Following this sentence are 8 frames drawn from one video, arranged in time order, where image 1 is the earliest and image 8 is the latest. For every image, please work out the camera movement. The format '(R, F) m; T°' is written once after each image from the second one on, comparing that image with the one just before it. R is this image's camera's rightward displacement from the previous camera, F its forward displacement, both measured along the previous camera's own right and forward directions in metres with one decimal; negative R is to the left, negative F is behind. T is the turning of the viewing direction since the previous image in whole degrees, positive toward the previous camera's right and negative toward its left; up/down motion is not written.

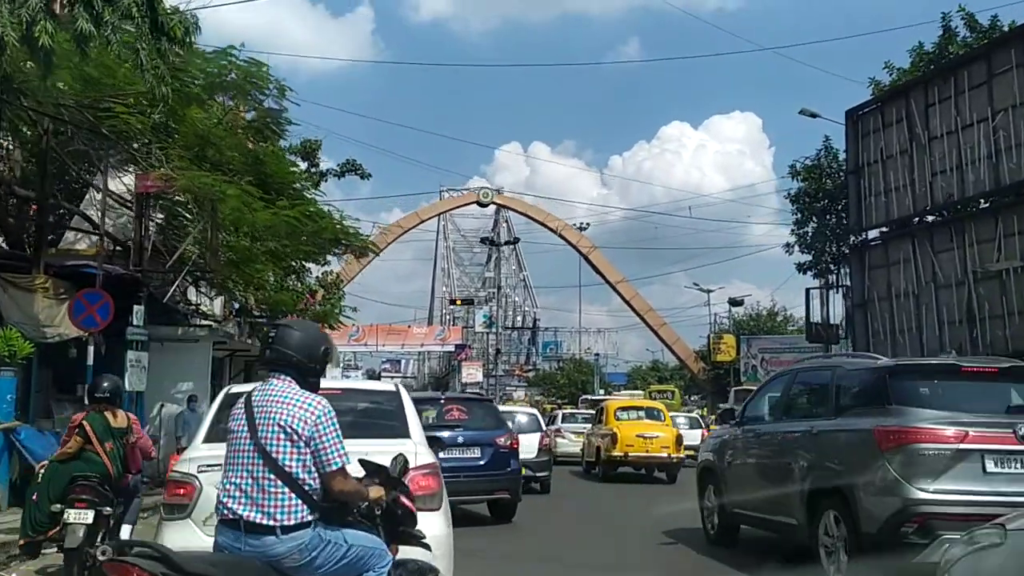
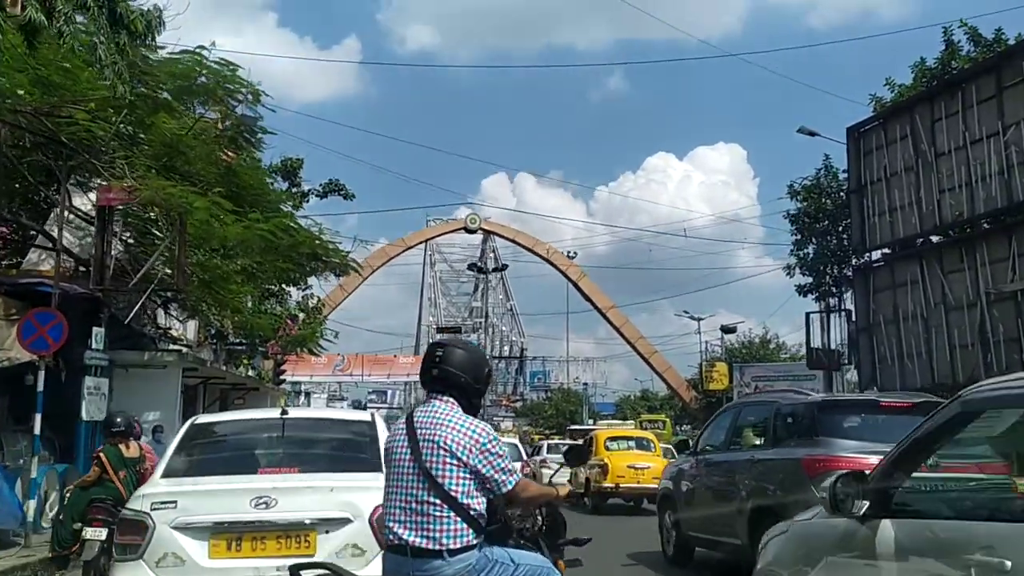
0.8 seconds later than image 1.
(-0.1, +1.0) m; +1°
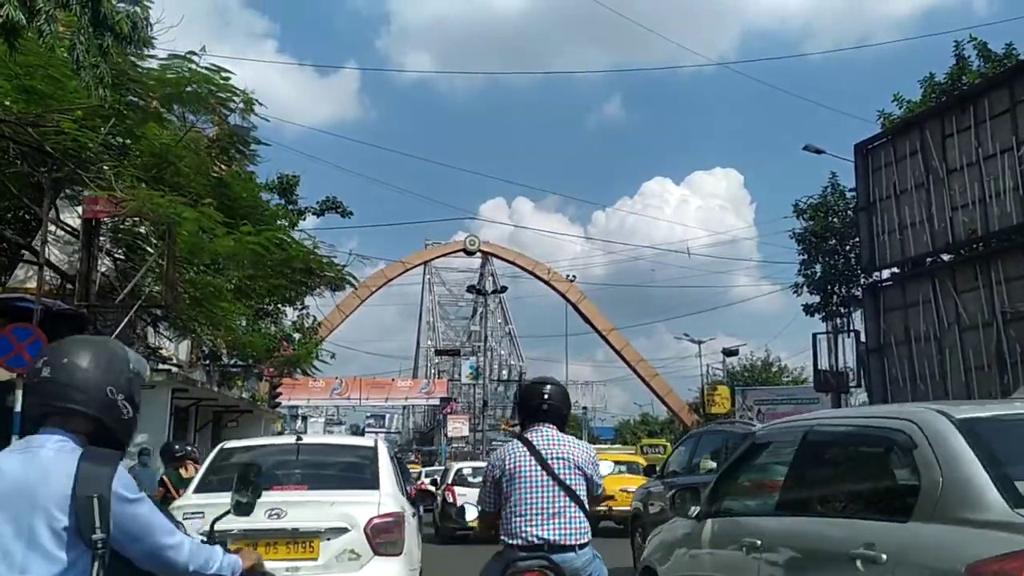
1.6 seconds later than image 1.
(-0.1, +0.6) m; 0°
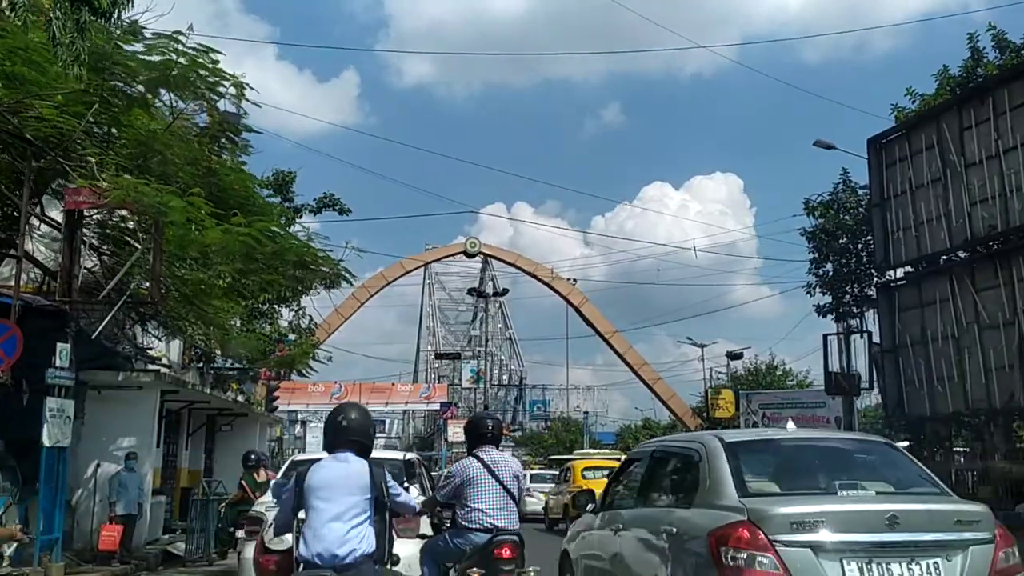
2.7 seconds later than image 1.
(-0.1, +0.7) m; 0°
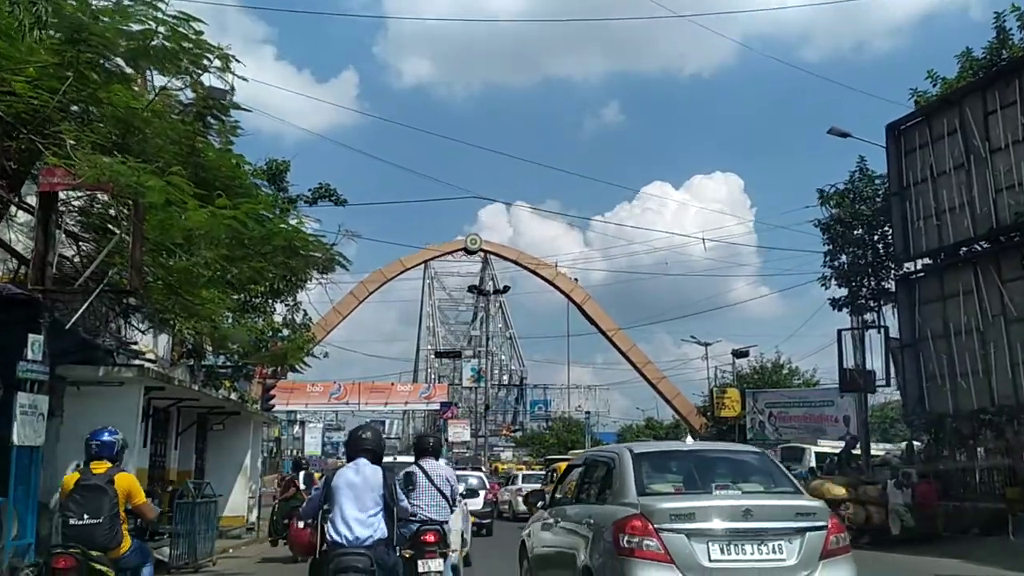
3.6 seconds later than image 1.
(-0.1, +0.8) m; 0°
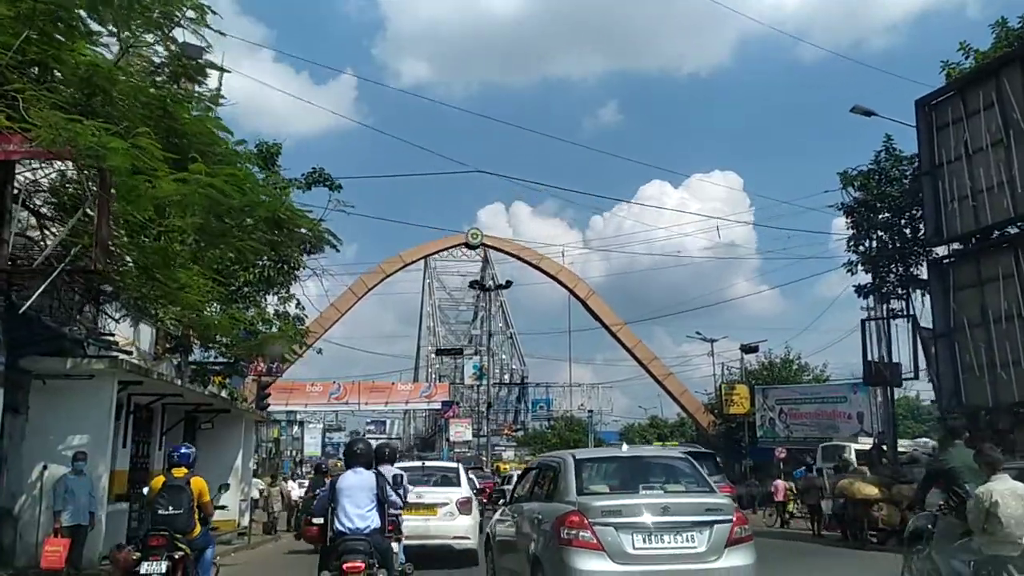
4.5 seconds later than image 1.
(-0.1, +1.2) m; 0°
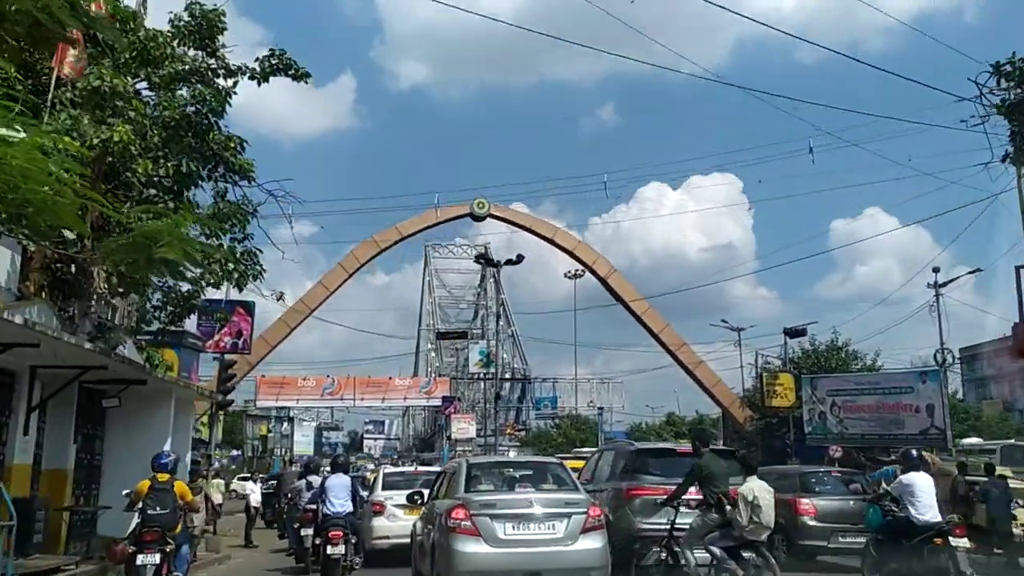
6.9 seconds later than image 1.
(-0.6, +5.9) m; 0°
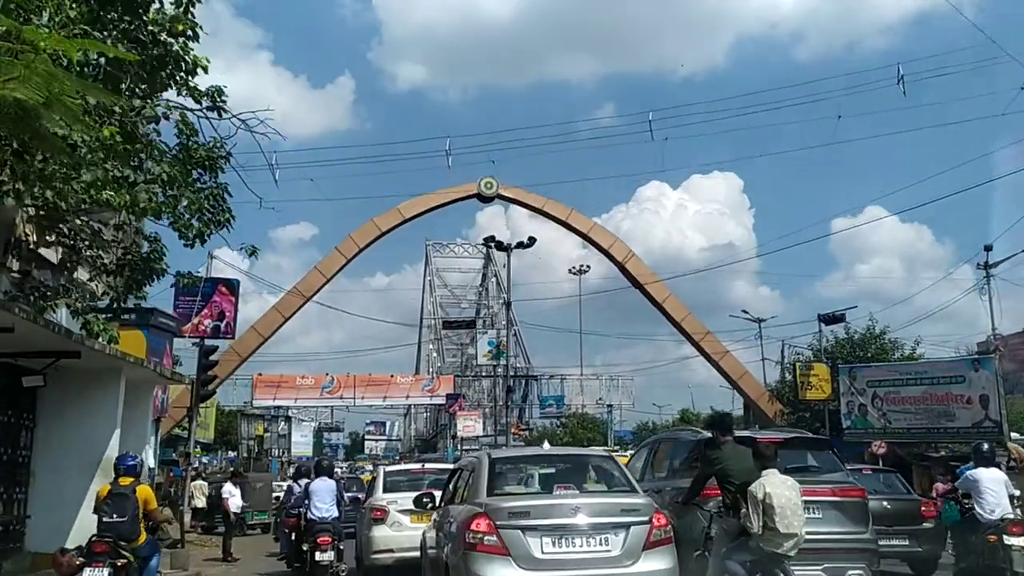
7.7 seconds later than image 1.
(-0.5, +3.1) m; 0°
